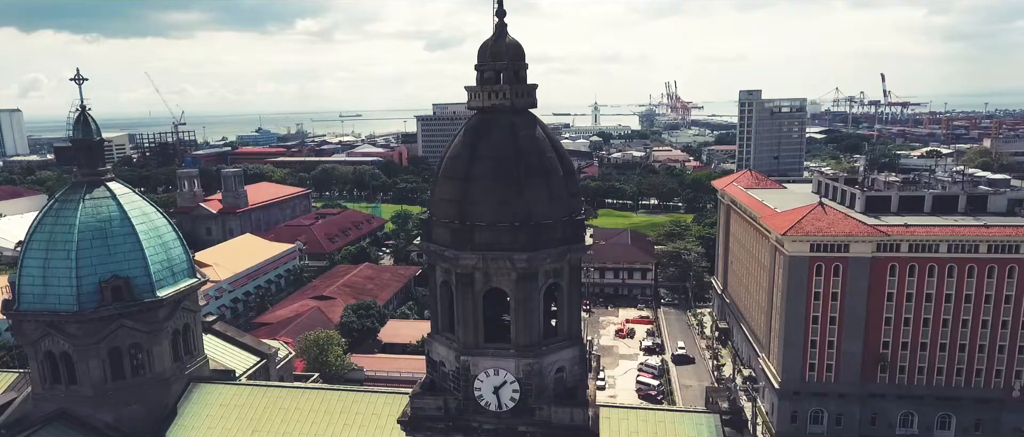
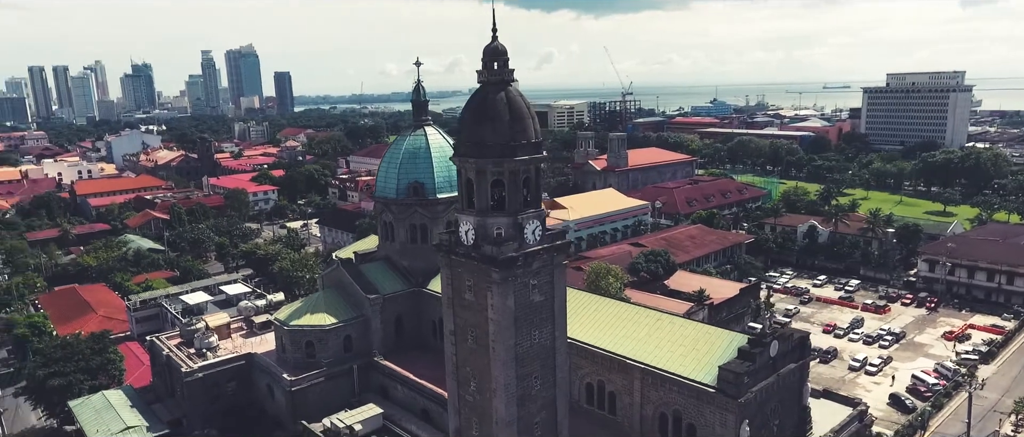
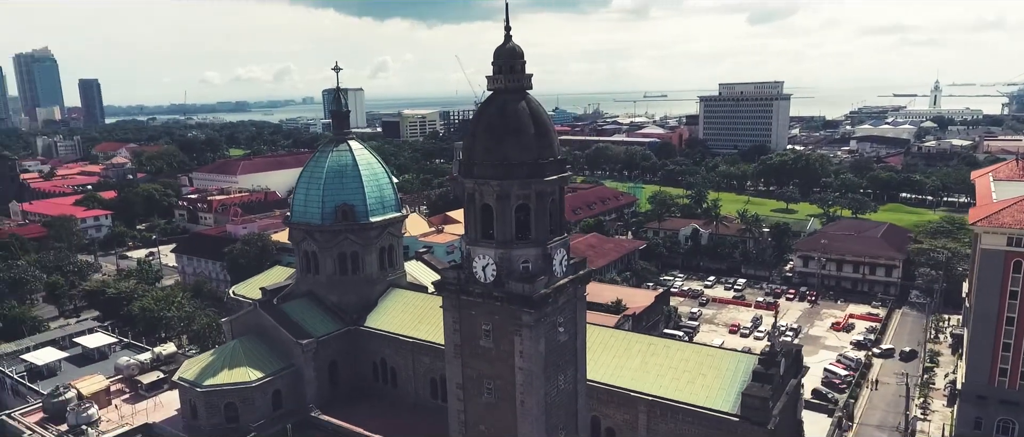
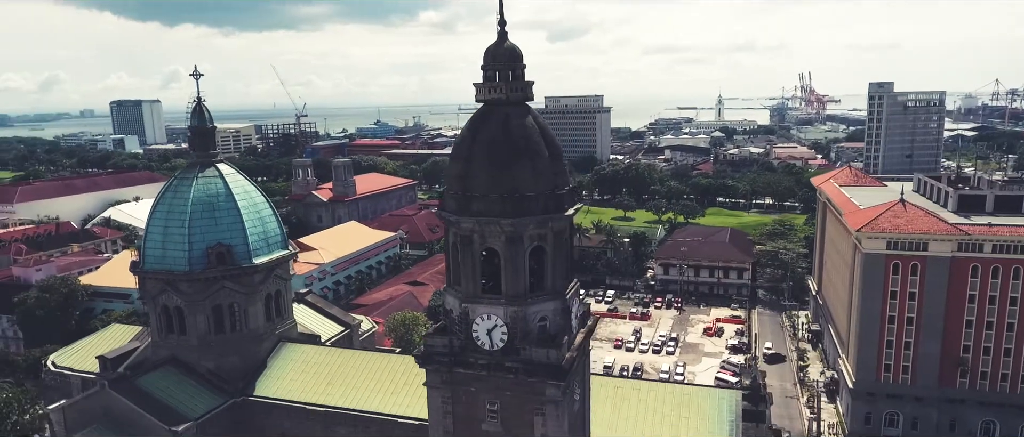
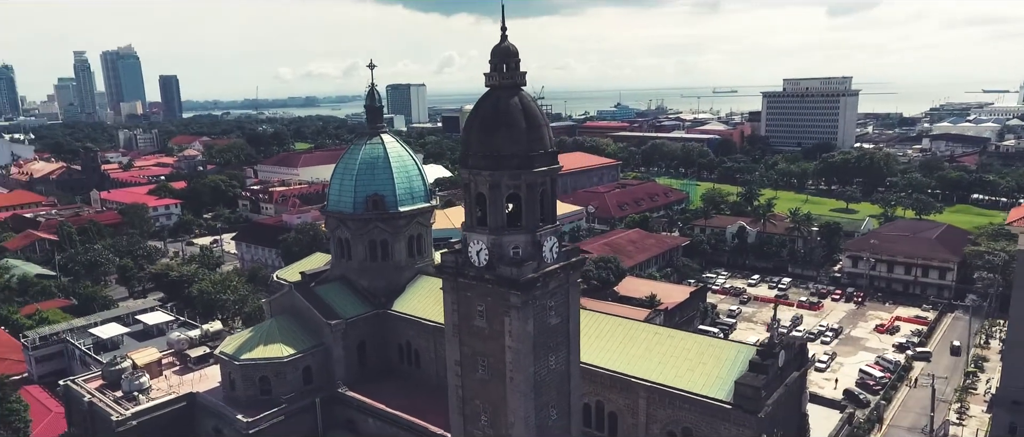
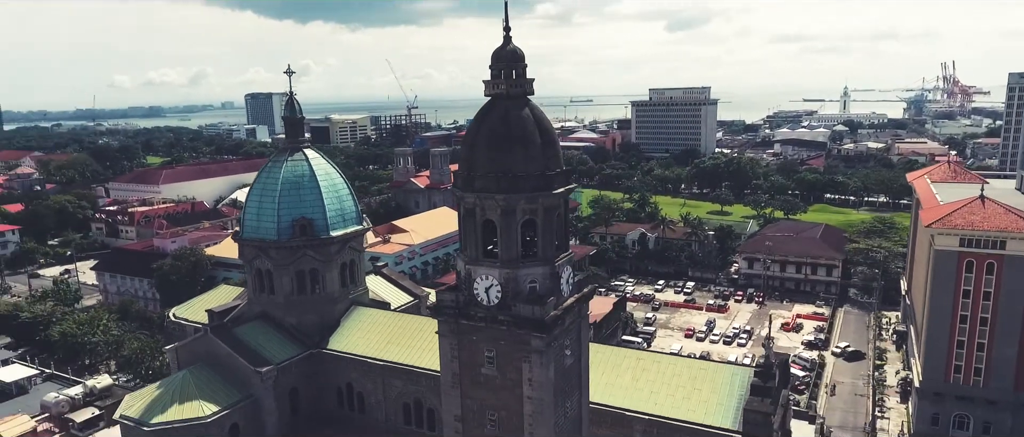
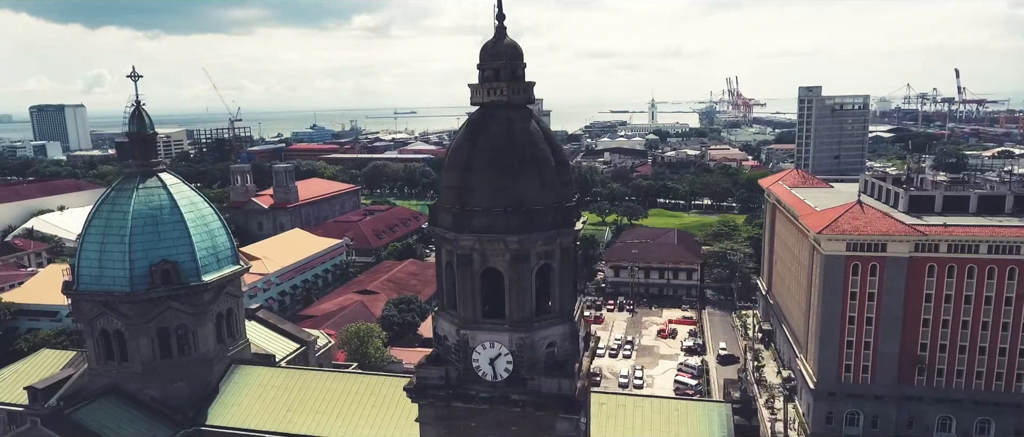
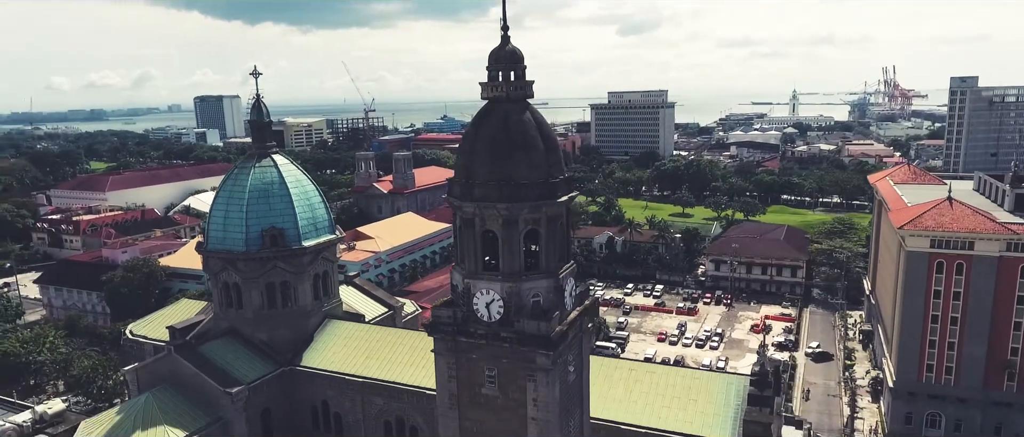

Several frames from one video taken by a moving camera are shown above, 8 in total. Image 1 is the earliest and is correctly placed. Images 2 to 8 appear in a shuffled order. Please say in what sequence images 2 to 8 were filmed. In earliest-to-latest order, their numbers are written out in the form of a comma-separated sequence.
7, 4, 8, 6, 3, 5, 2
